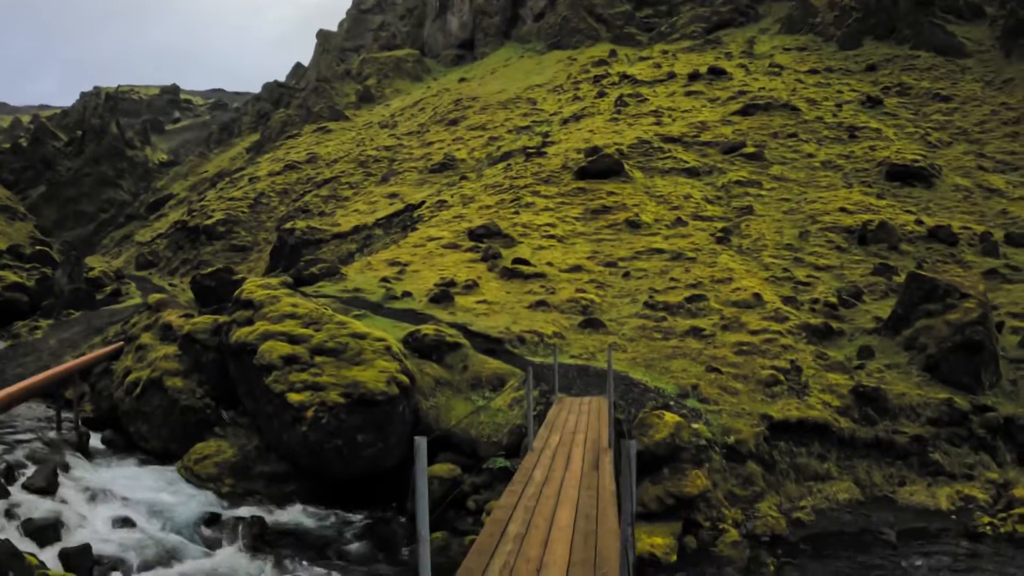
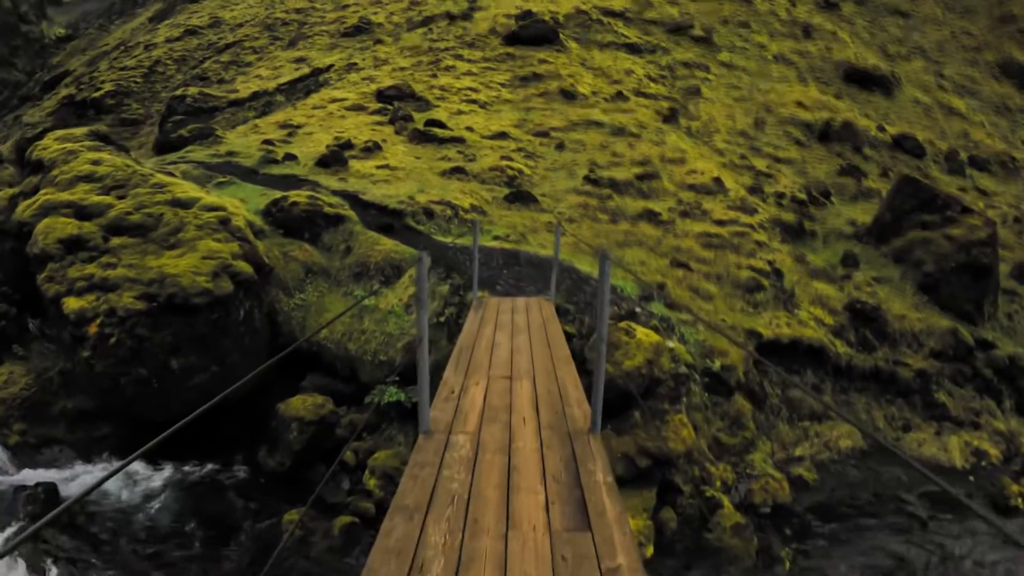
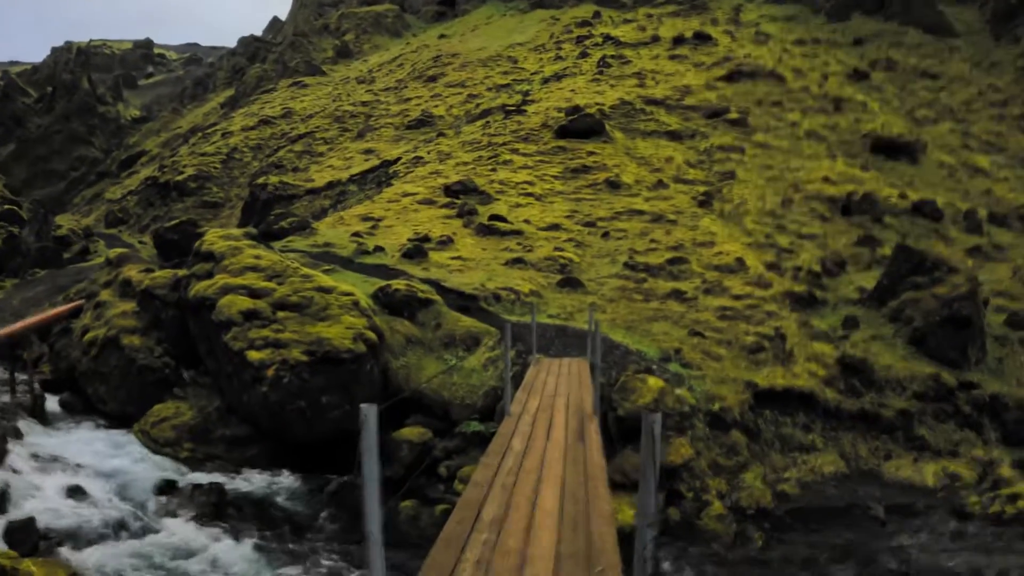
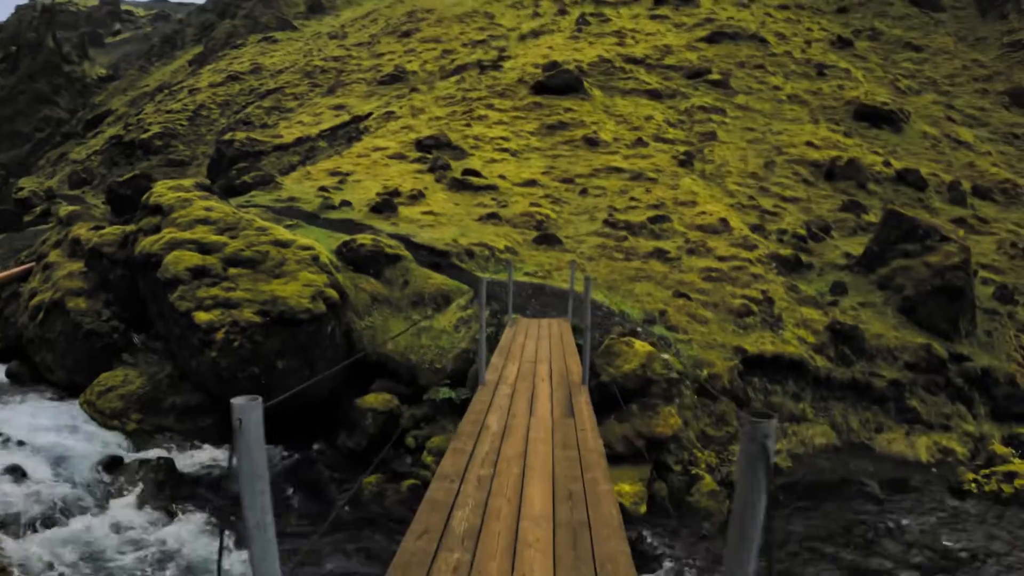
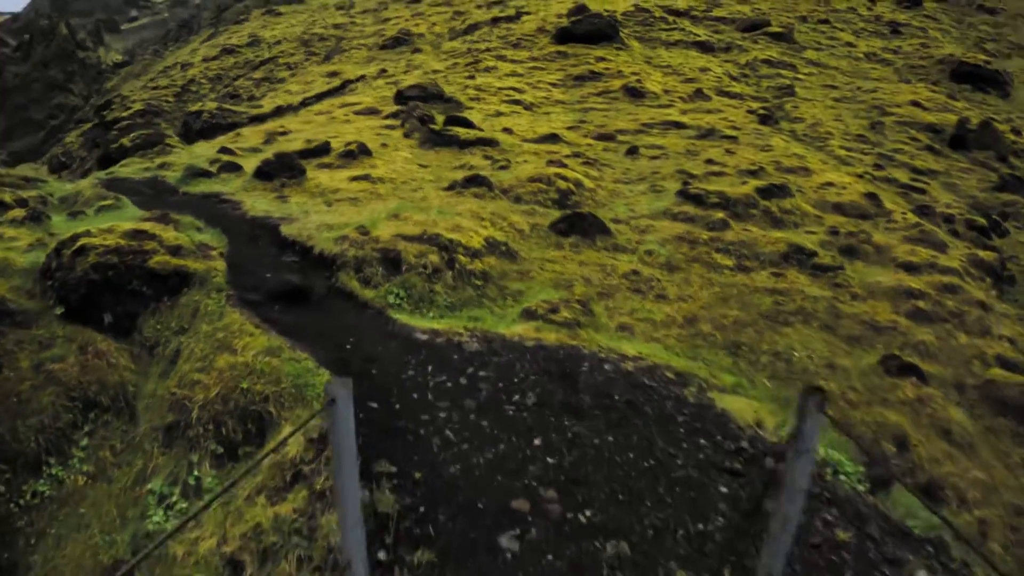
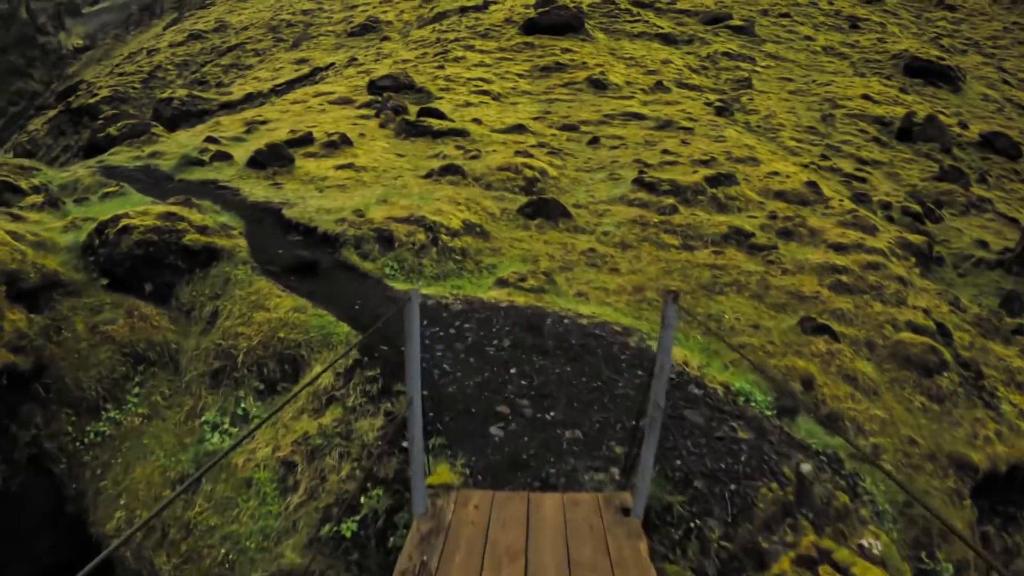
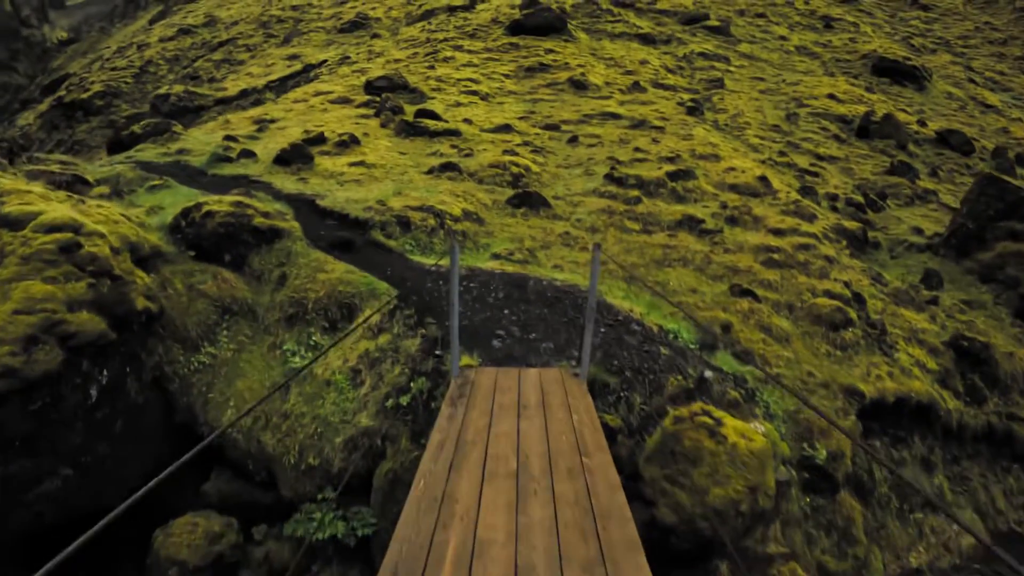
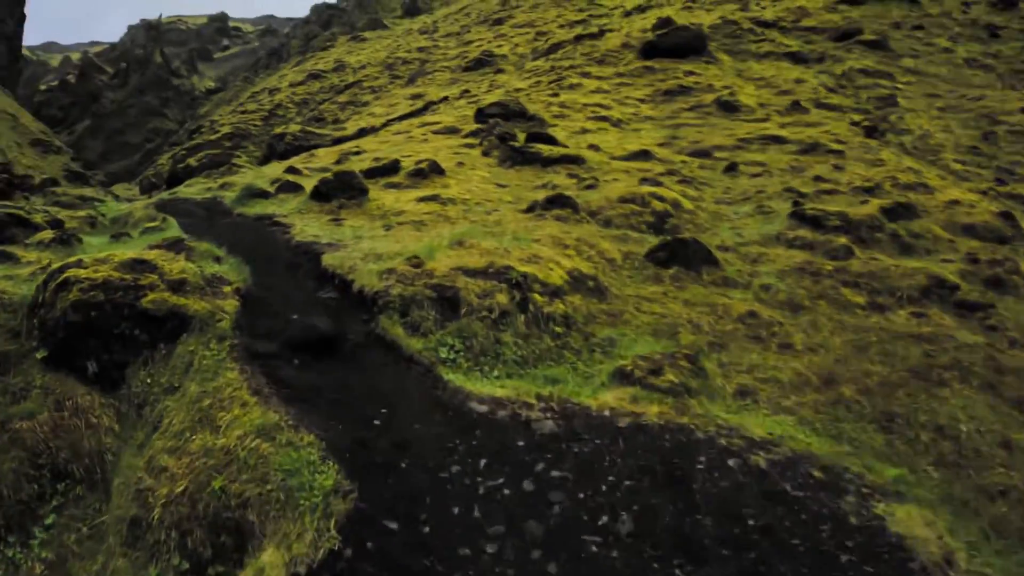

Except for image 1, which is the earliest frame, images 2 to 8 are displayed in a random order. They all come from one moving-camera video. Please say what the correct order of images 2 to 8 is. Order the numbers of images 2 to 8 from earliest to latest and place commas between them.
3, 4, 2, 7, 6, 5, 8
